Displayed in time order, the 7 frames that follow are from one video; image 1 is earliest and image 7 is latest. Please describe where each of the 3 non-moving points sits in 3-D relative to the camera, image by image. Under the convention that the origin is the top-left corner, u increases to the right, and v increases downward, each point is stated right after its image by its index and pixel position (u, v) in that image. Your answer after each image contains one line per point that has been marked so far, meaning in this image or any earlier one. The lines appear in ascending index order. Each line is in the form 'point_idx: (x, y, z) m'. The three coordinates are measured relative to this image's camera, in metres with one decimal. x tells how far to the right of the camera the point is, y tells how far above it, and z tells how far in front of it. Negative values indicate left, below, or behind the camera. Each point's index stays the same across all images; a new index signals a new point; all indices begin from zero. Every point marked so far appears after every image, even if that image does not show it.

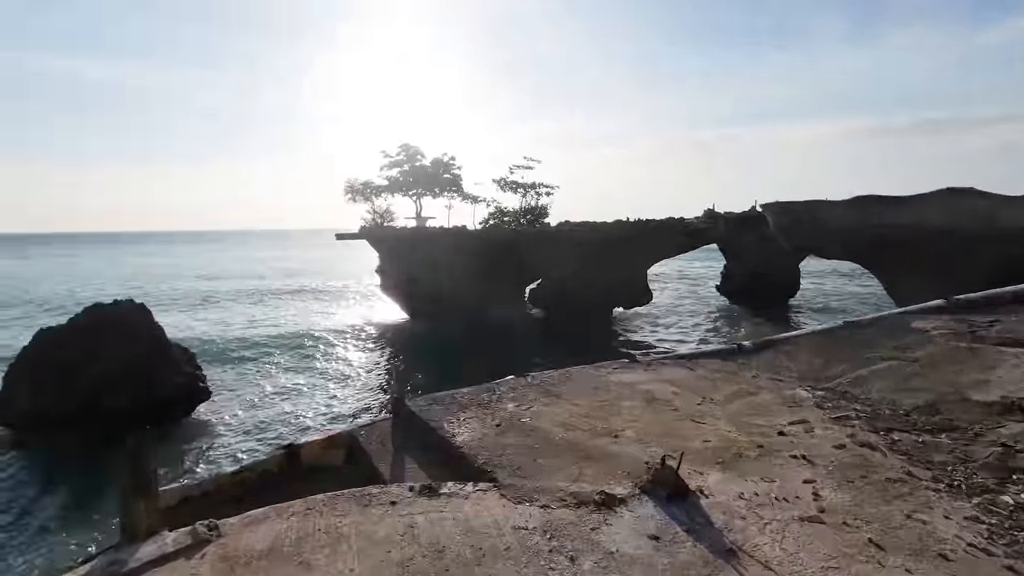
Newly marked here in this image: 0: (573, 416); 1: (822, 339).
0: (+0.5, -1.1, +4.4) m
1: (+3.8, -0.6, +6.0) m
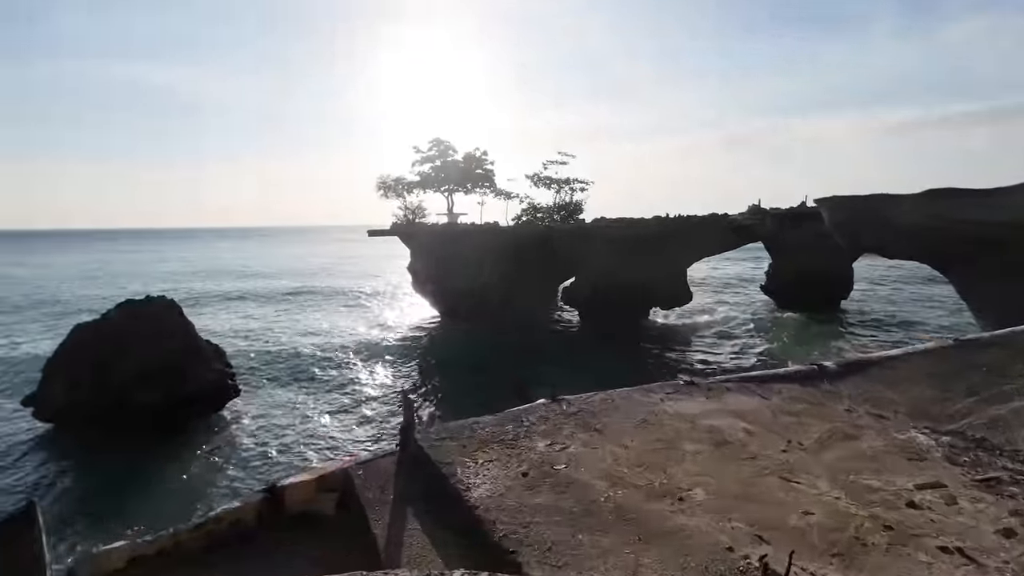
0: (+0.8, -1.2, +3.4) m
1: (+4.2, -0.8, +4.9) m
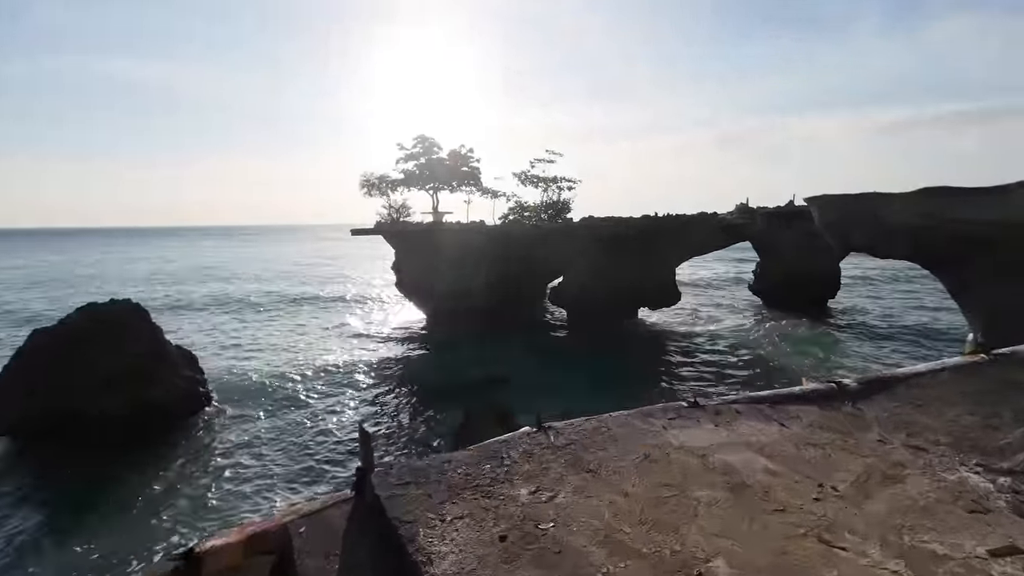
0: (+0.6, -1.3, +2.8) m
1: (+4.0, -0.8, +4.3) m
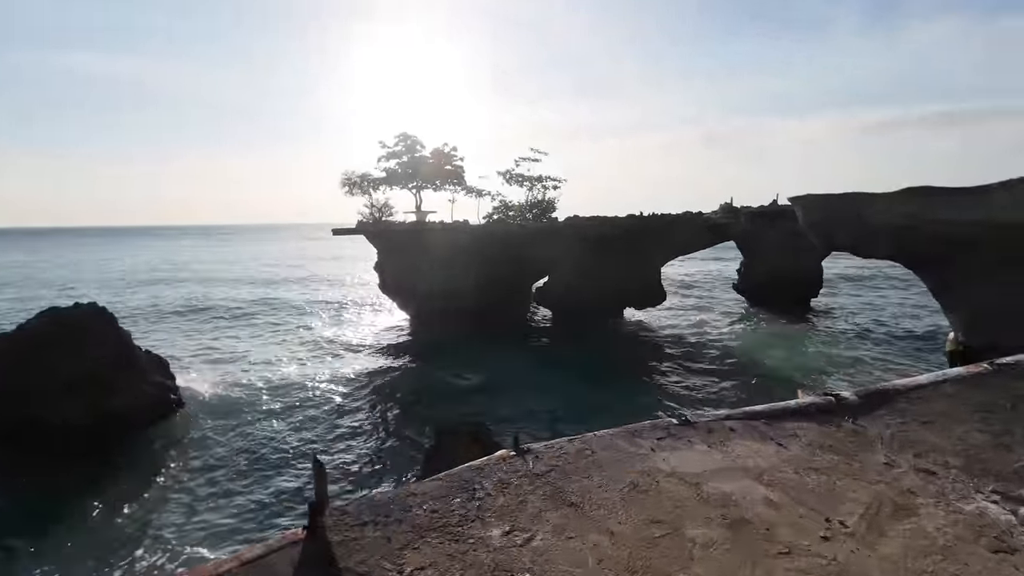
0: (+0.5, -1.4, +2.4) m
1: (+3.8, -0.9, +4.1) m
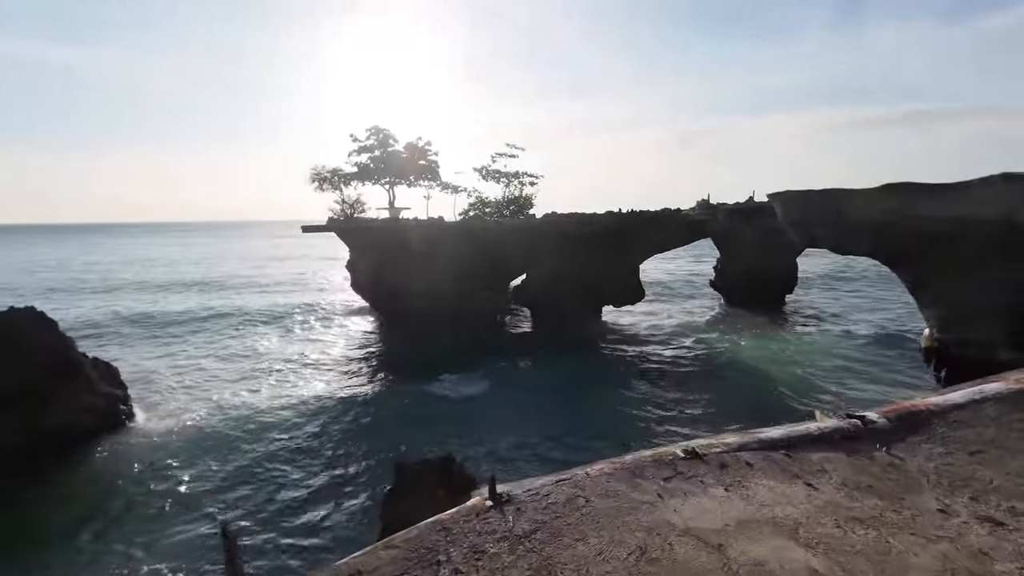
0: (+0.4, -1.5, +1.7) m
1: (+3.6, -0.9, +3.5) m
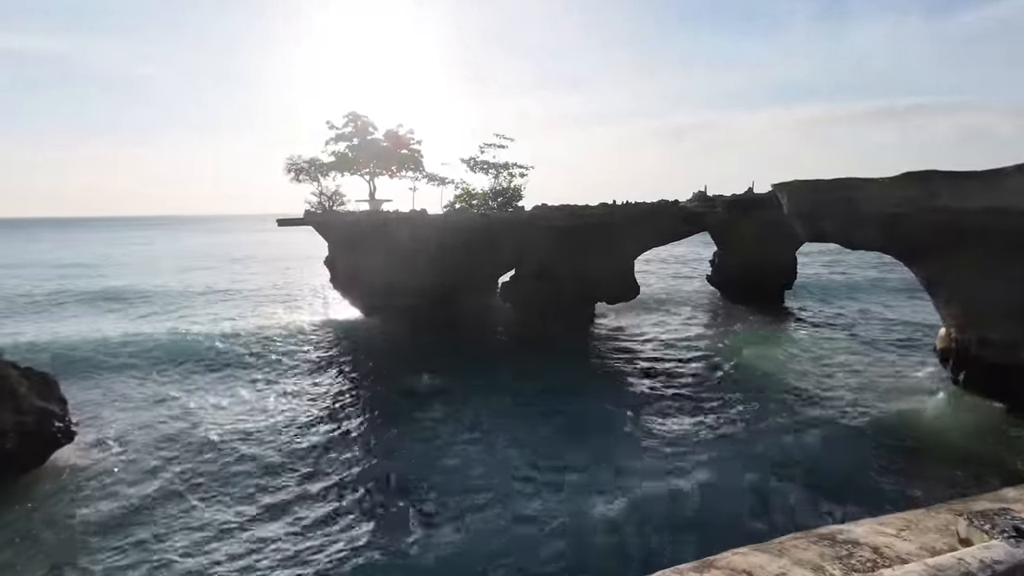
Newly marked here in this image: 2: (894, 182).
0: (+0.2, -1.7, +0.2) m
1: (+3.4, -1.1, +2.0) m
2: (+11.1, +3.0, +13.9) m
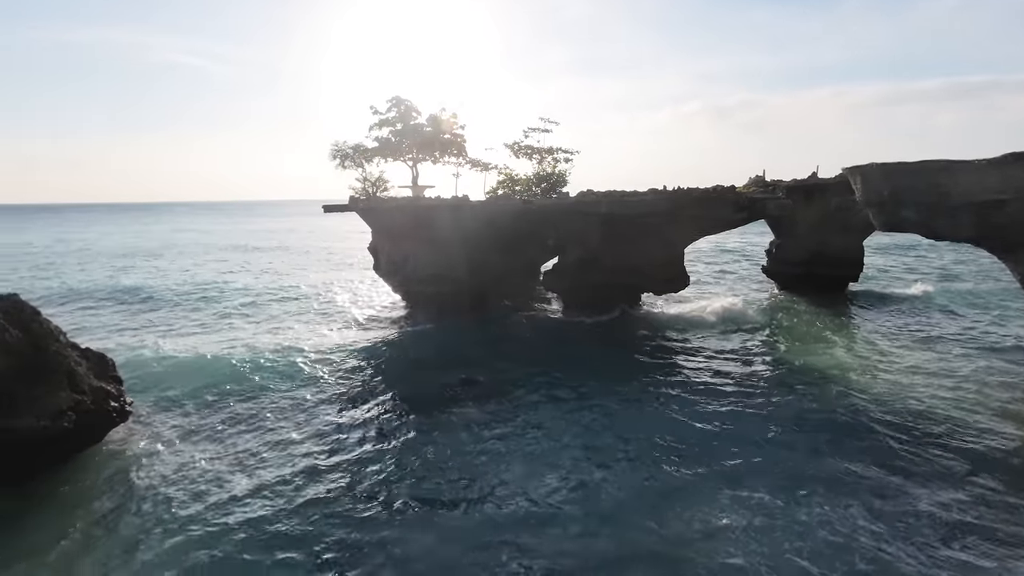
0: (+0.1, -1.8, -0.4) m
1: (+3.5, -1.2, +1.1) m
2: (+12.3, +3.1, +12.2) m
